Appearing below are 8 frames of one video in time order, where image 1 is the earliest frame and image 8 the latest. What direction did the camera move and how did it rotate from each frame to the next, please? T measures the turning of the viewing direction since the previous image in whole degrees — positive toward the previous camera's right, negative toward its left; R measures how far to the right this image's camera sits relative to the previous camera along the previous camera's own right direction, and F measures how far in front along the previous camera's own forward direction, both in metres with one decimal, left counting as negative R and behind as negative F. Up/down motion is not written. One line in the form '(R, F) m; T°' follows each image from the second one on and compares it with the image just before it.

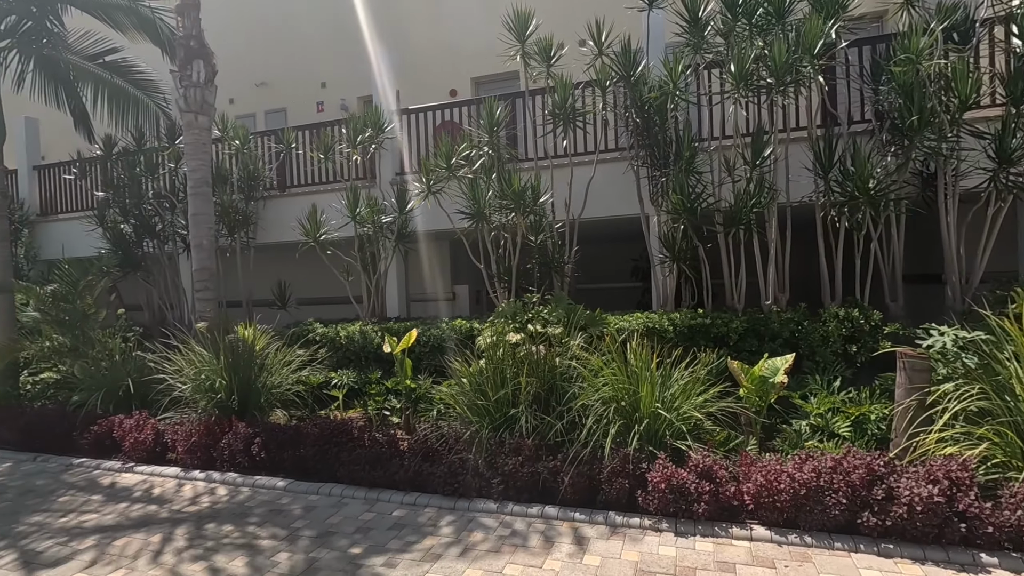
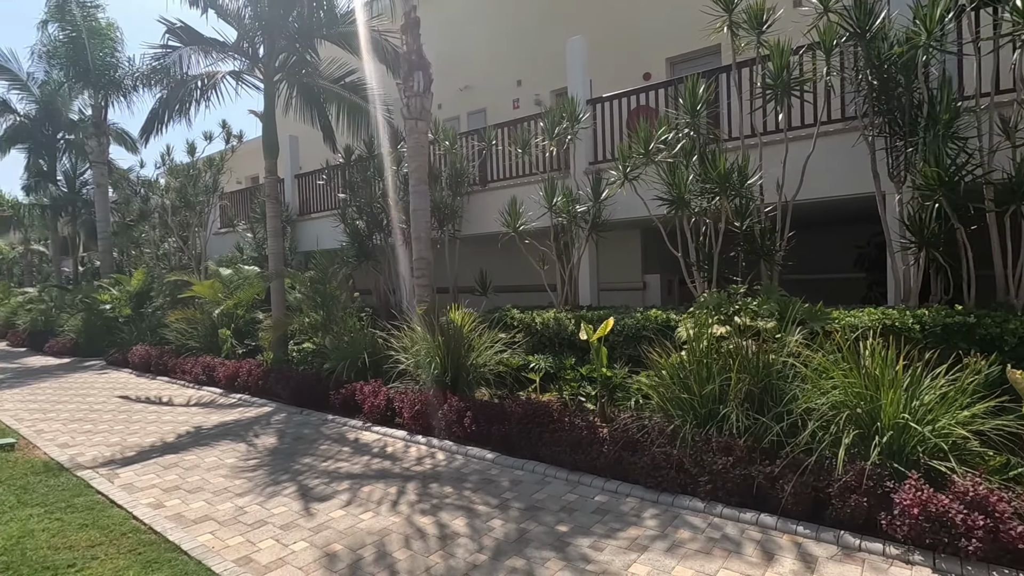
(-0.2, 0.0) m; -19°
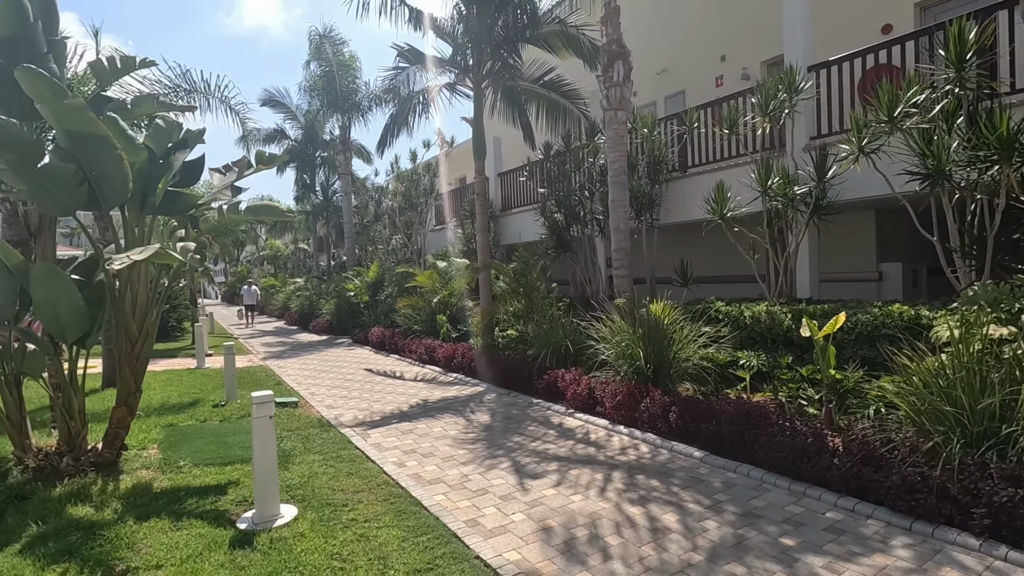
(-0.2, -0.1) m; -20°
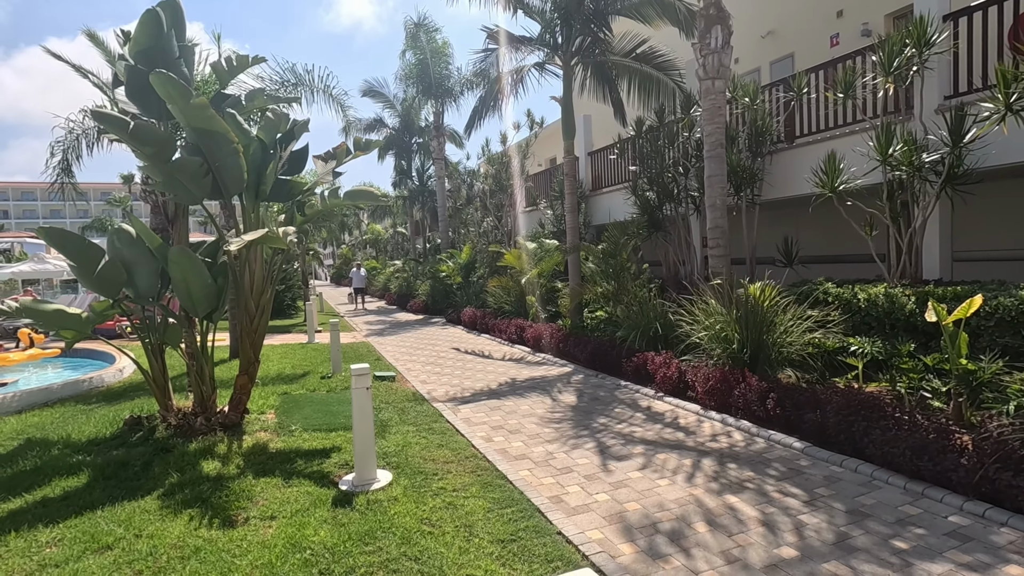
(+0.1, 0.0) m; -10°
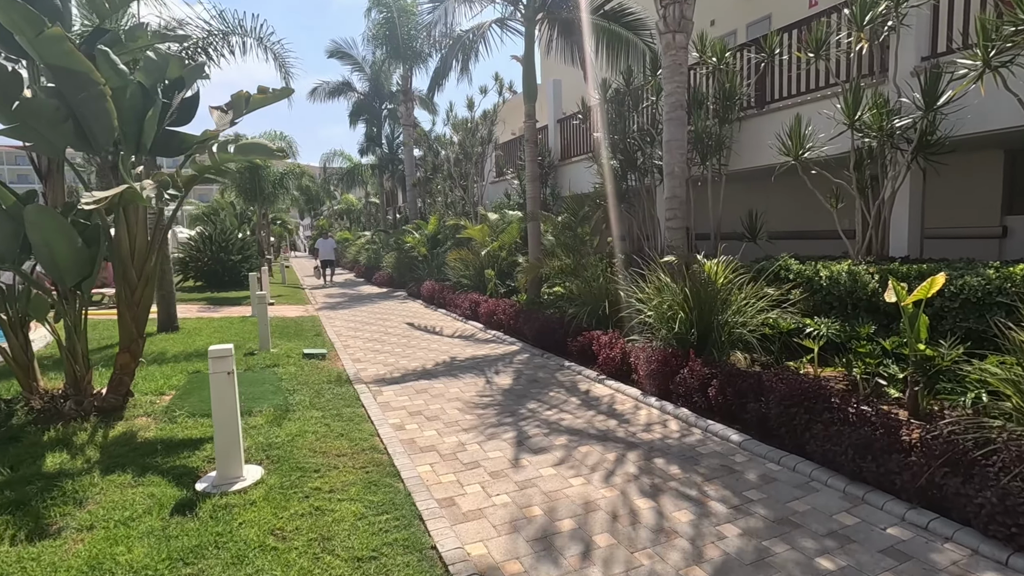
(+0.7, +0.7) m; +1°
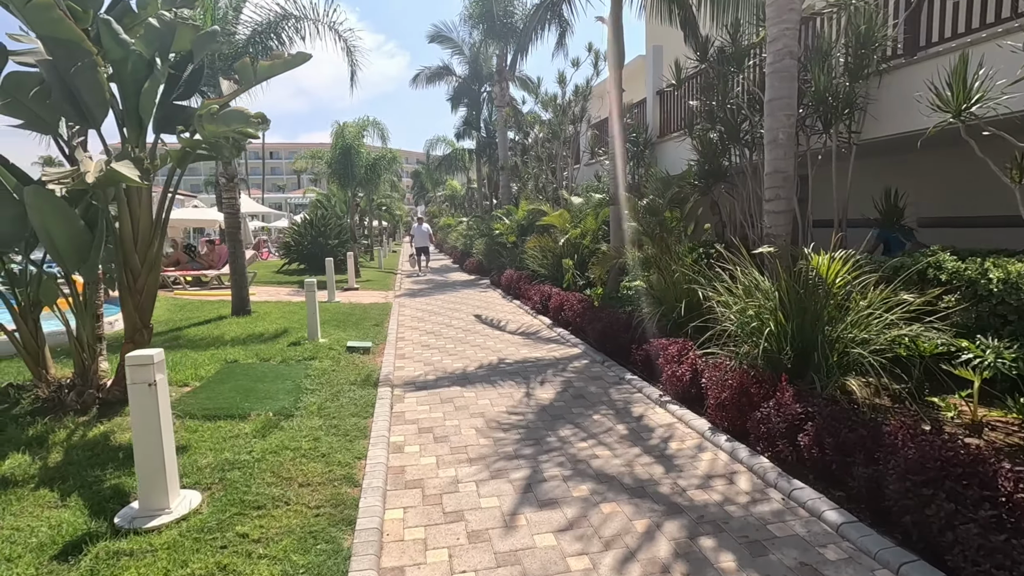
(+0.7, +1.2) m; -12°
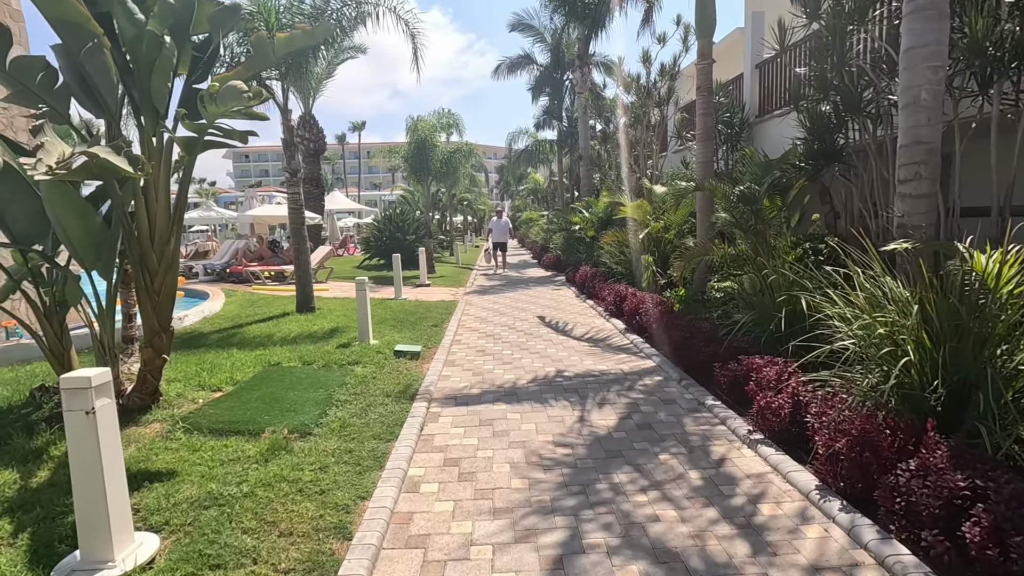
(+0.3, +0.9) m; -9°
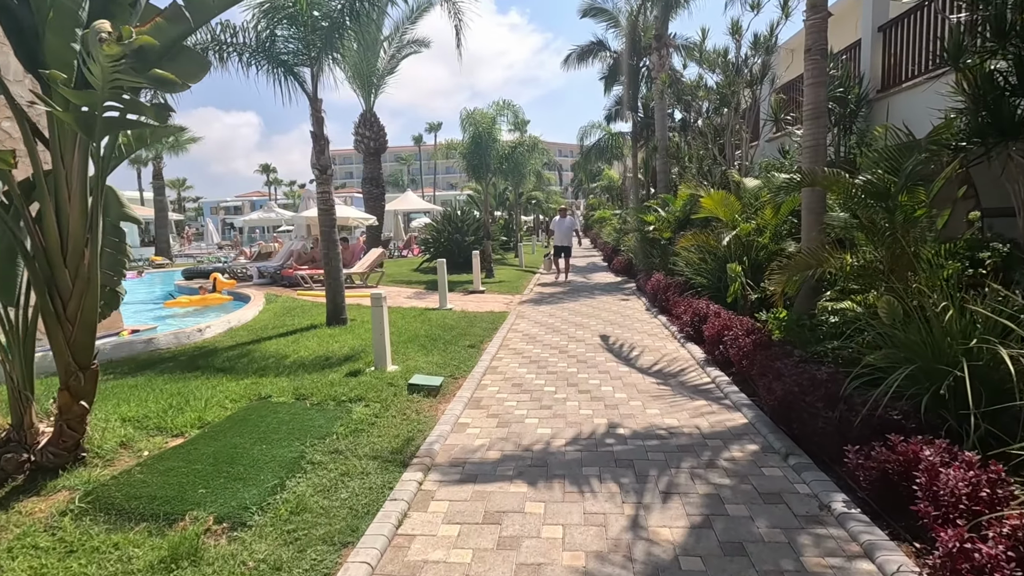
(+0.3, +1.6) m; -8°
